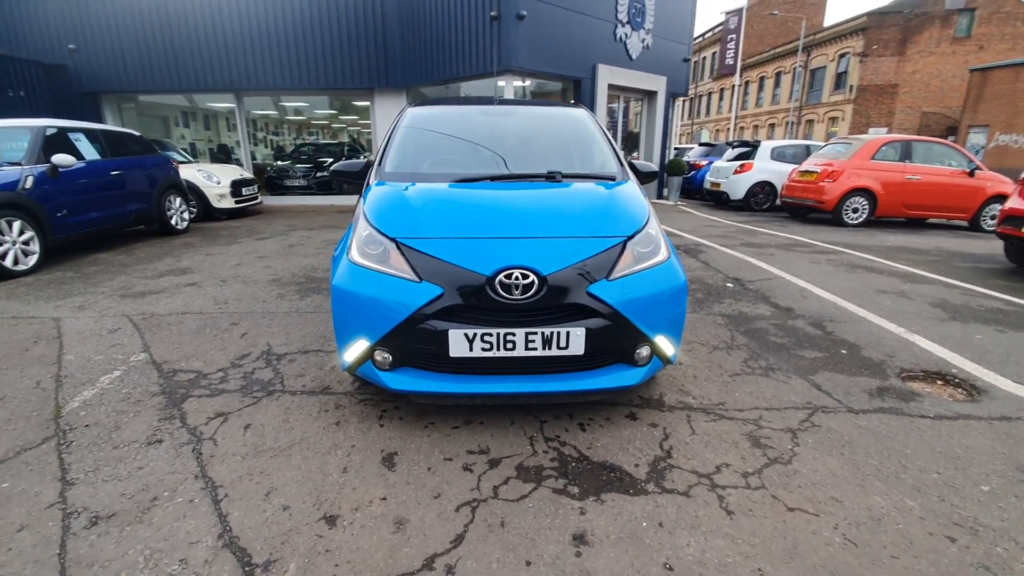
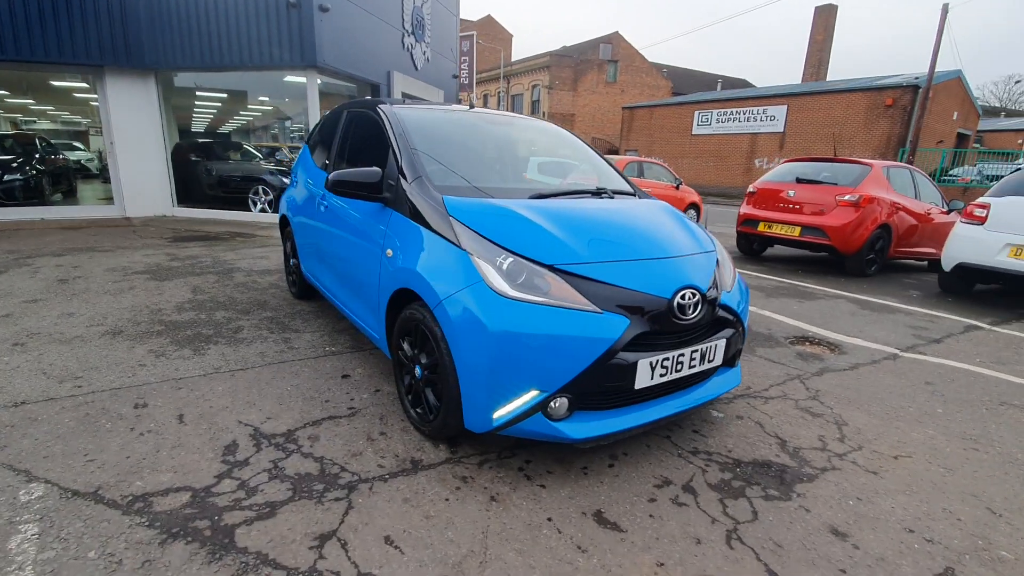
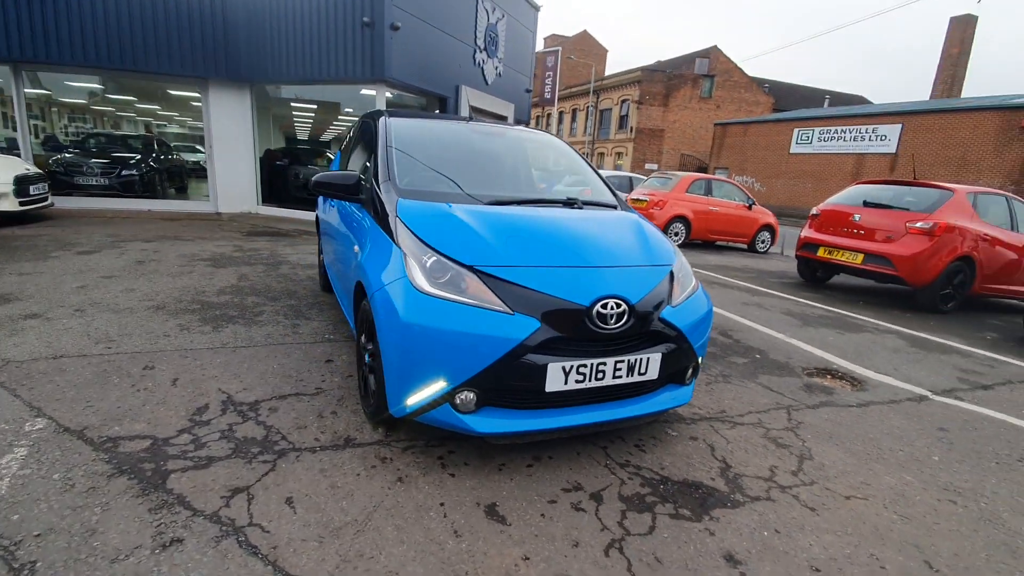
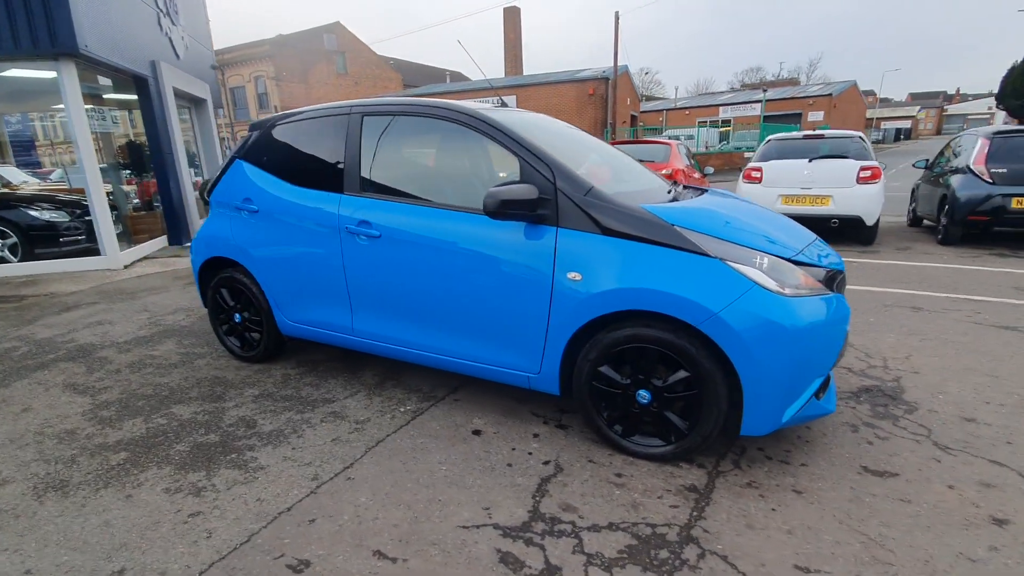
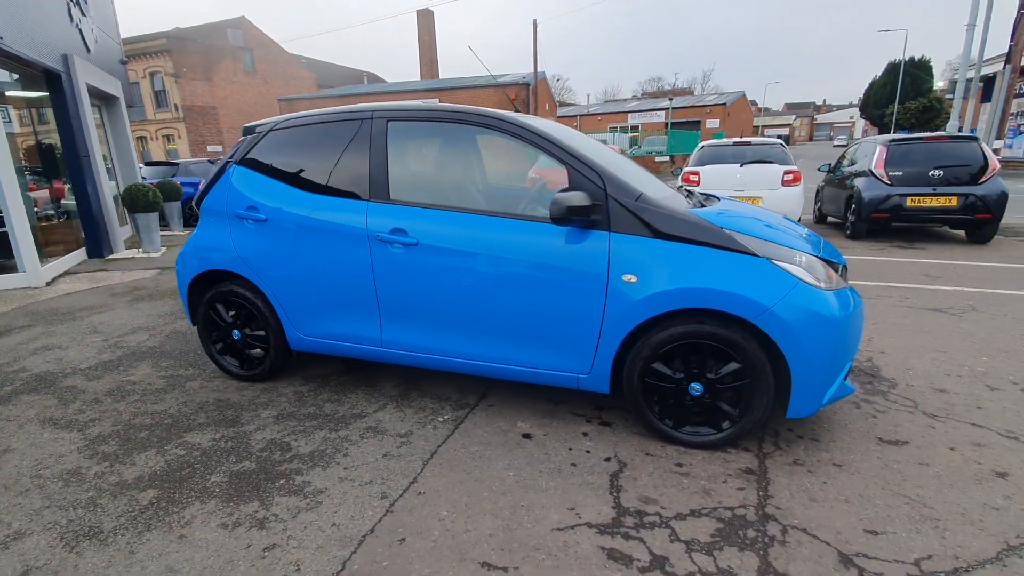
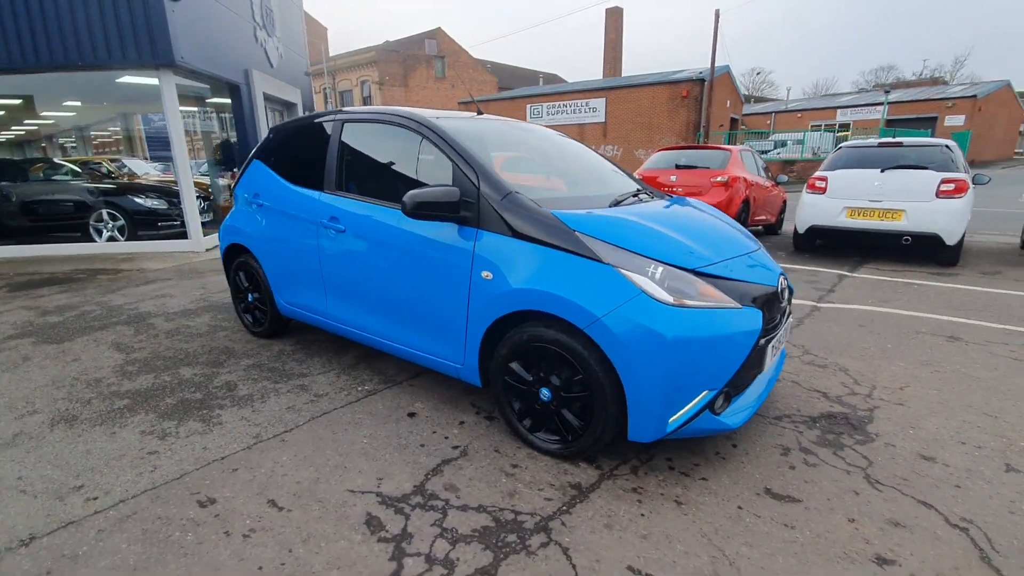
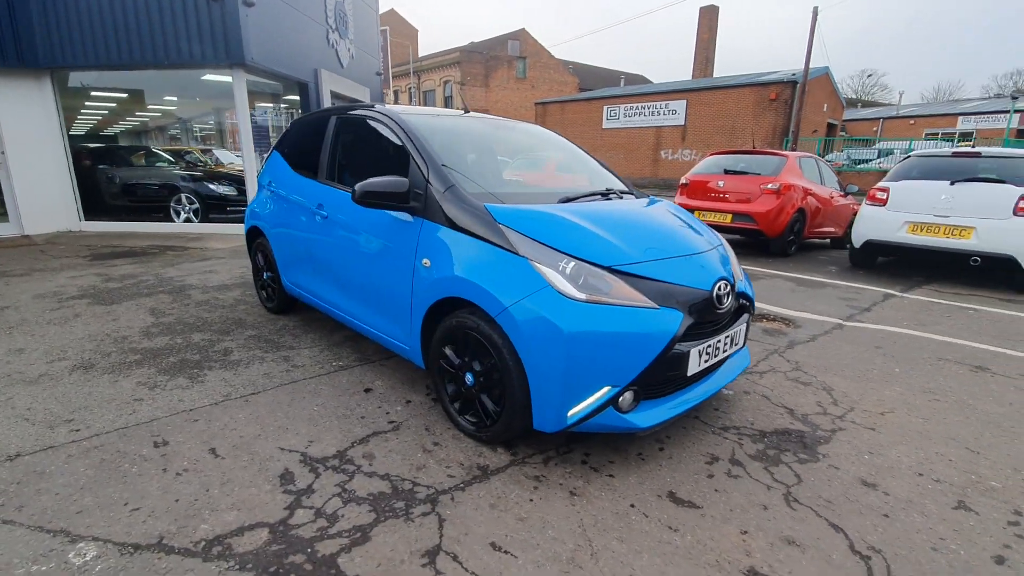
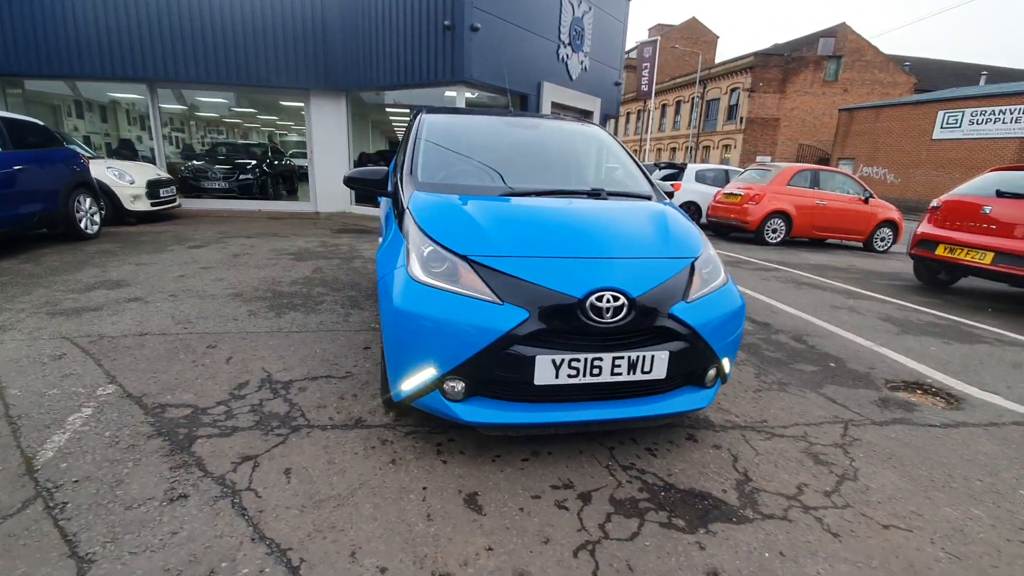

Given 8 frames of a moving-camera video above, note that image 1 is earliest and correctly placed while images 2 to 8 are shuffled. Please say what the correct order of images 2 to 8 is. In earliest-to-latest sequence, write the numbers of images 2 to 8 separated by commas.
8, 3, 2, 7, 6, 4, 5
